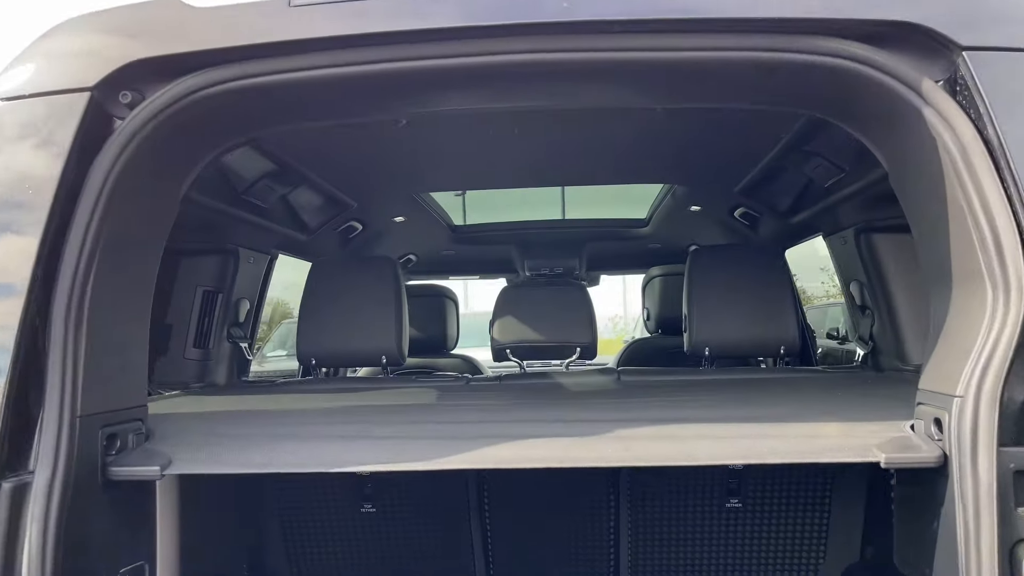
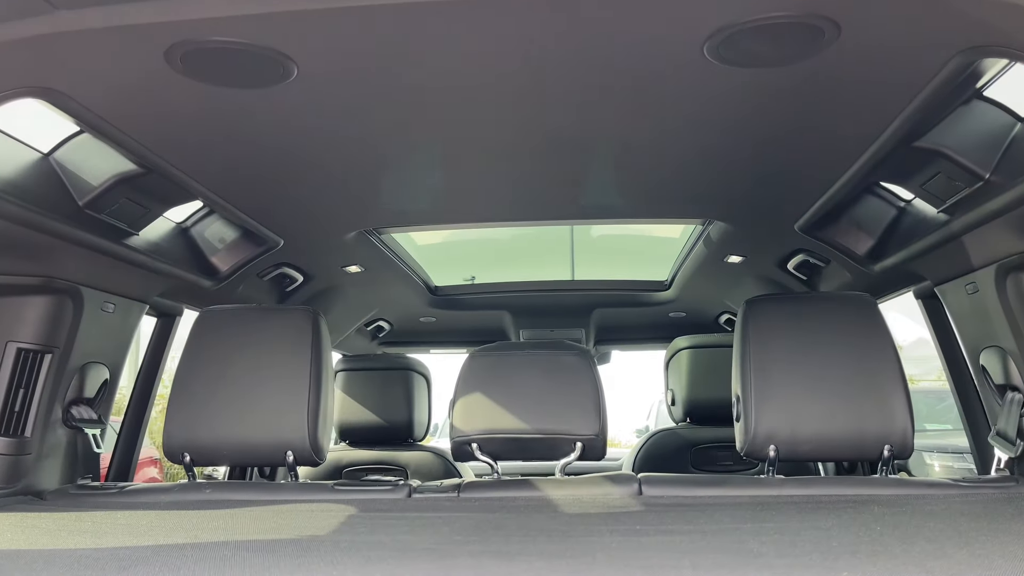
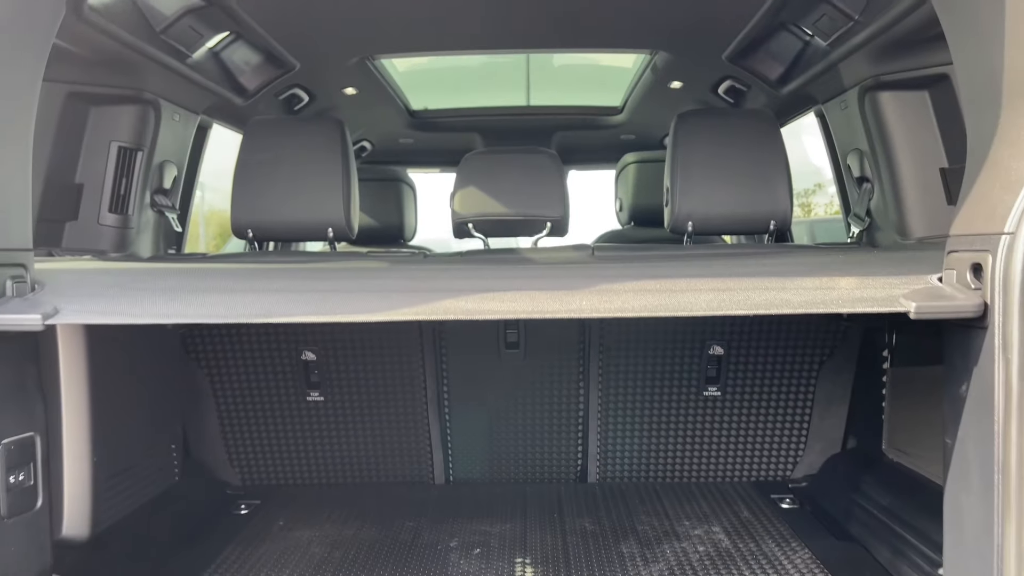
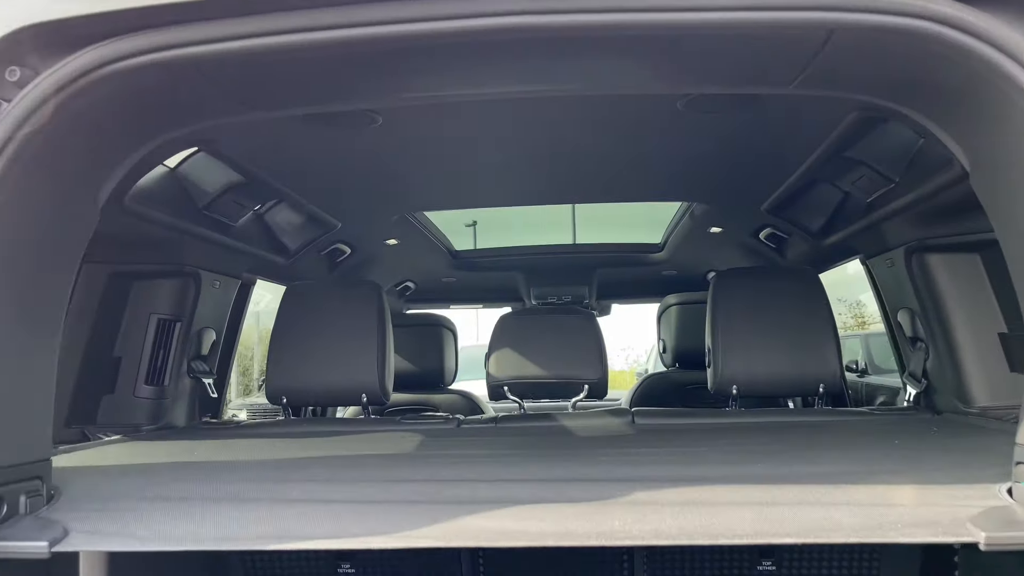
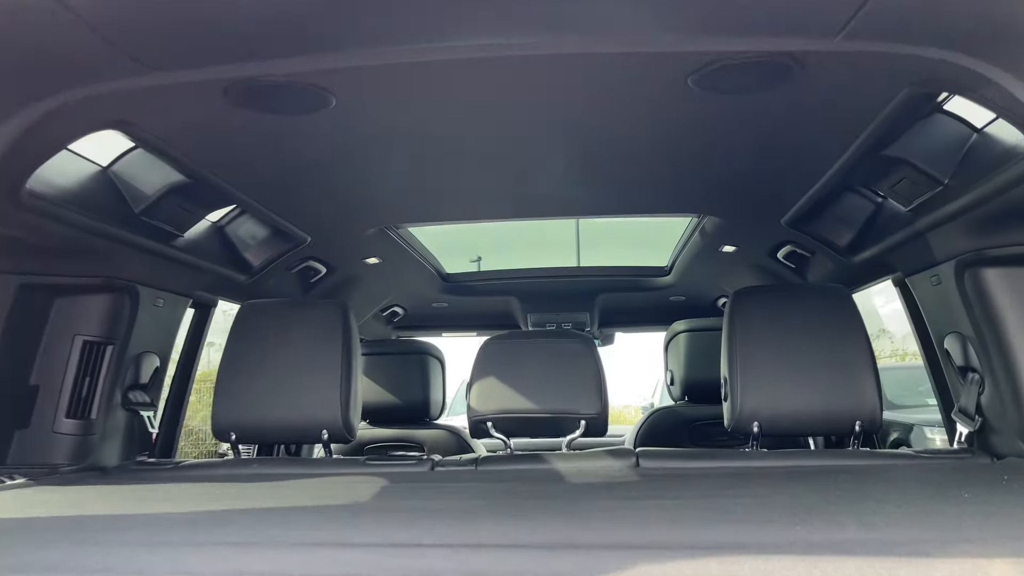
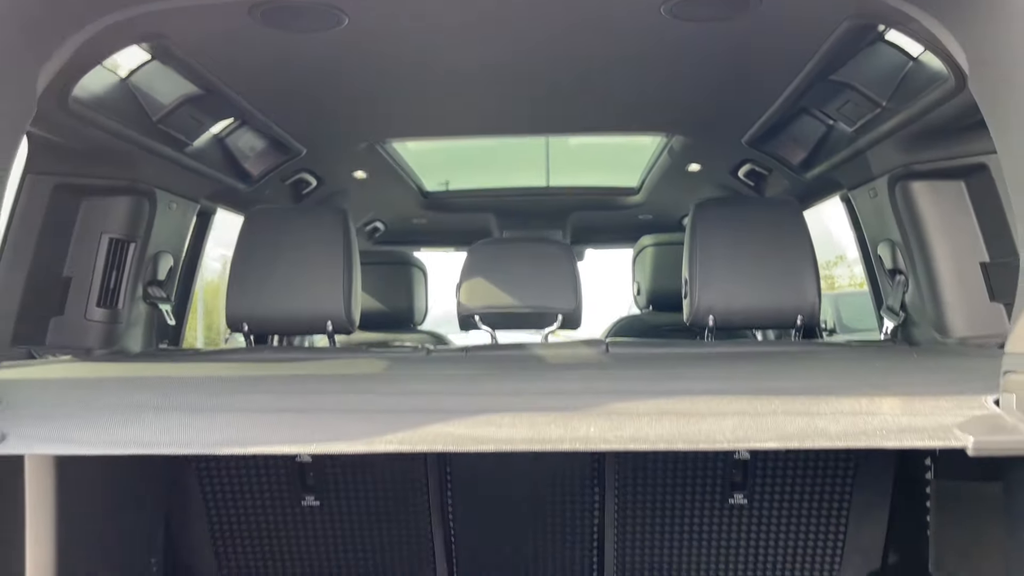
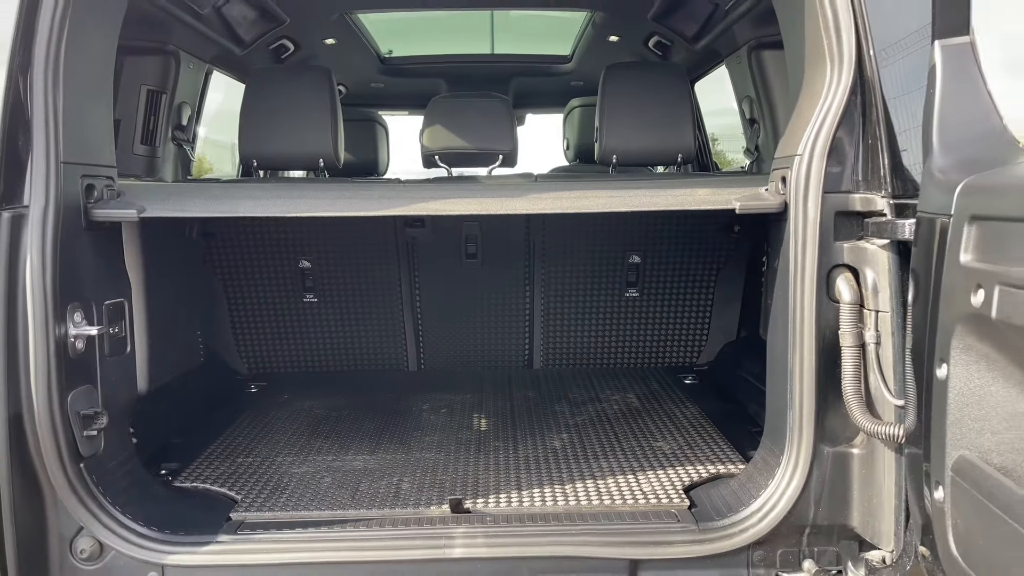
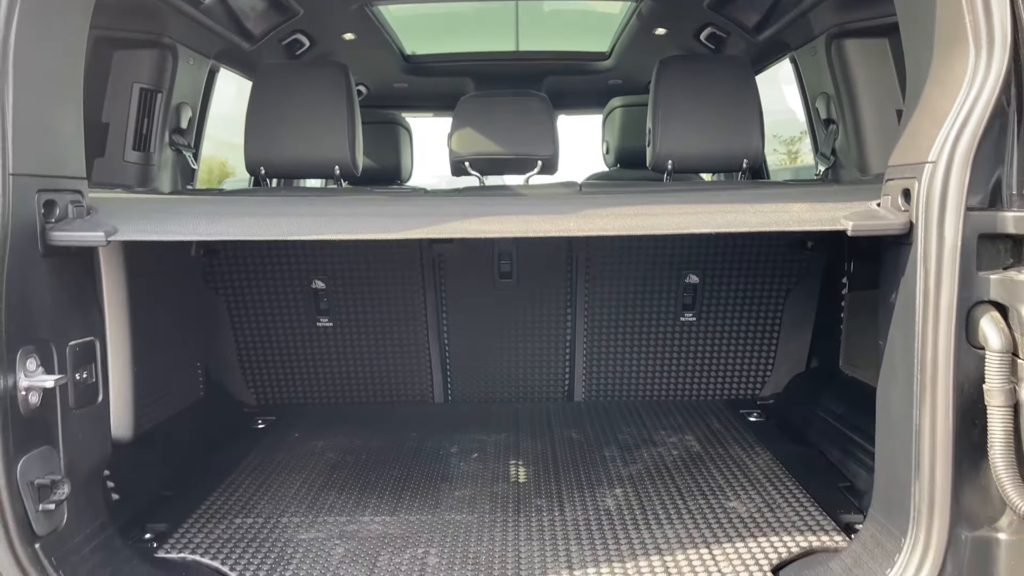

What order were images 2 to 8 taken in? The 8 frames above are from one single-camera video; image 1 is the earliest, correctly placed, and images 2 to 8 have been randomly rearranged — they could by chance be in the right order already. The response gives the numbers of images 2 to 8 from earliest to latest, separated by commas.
4, 5, 2, 6, 3, 8, 7
